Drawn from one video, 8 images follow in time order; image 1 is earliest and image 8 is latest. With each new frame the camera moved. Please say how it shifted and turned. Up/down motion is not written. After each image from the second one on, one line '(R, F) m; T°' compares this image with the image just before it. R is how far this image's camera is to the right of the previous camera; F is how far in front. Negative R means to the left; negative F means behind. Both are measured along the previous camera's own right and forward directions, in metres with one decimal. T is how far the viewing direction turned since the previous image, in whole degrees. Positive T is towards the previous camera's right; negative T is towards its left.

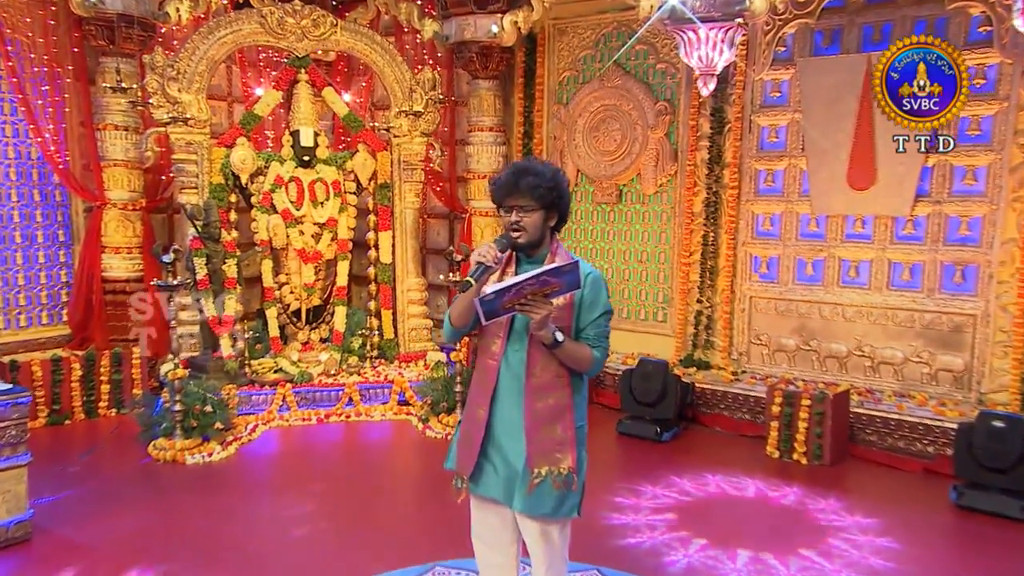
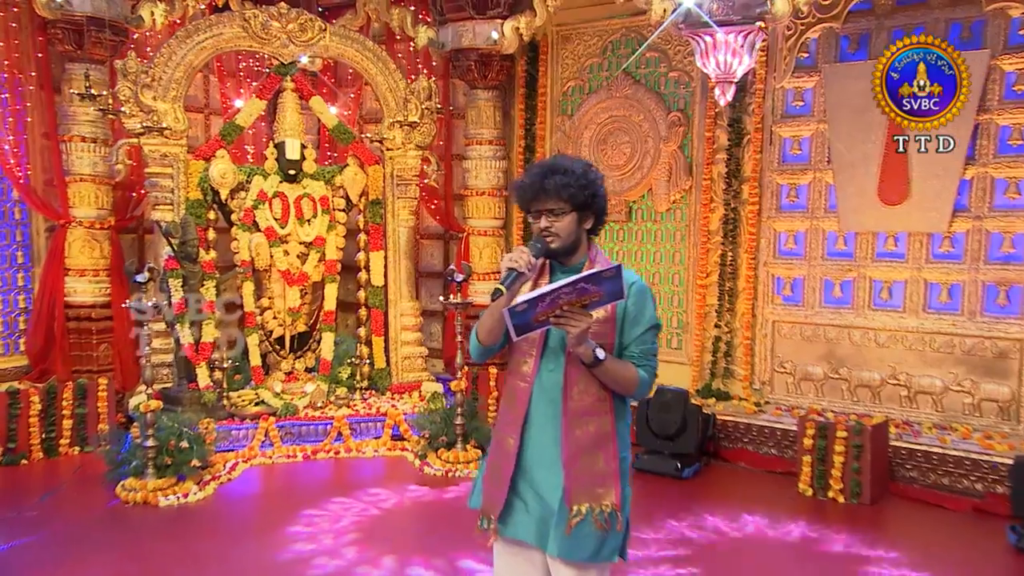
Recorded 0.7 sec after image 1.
(-0.1, +0.4) m; +1°
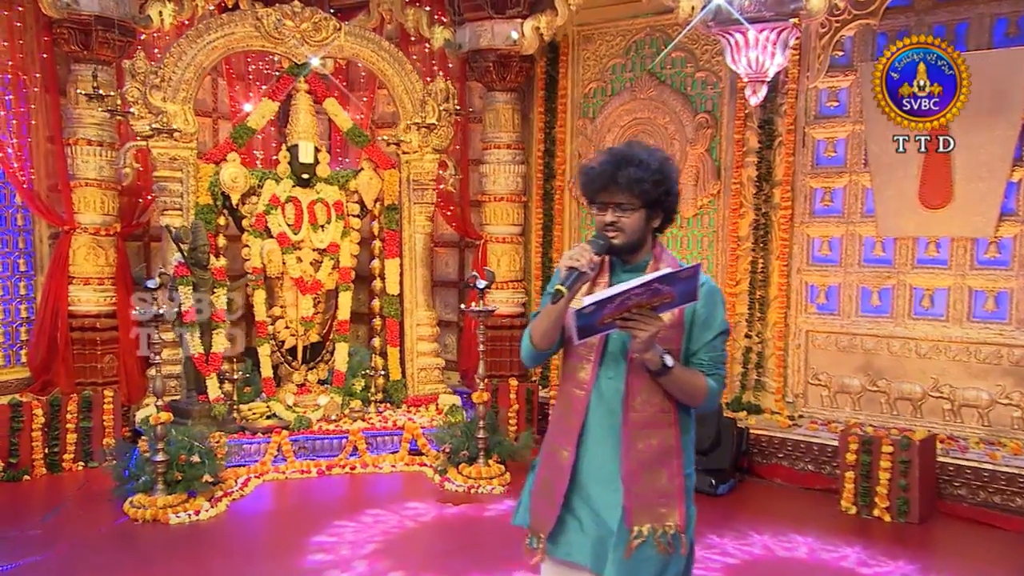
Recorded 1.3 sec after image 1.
(-0.1, +0.2) m; 0°
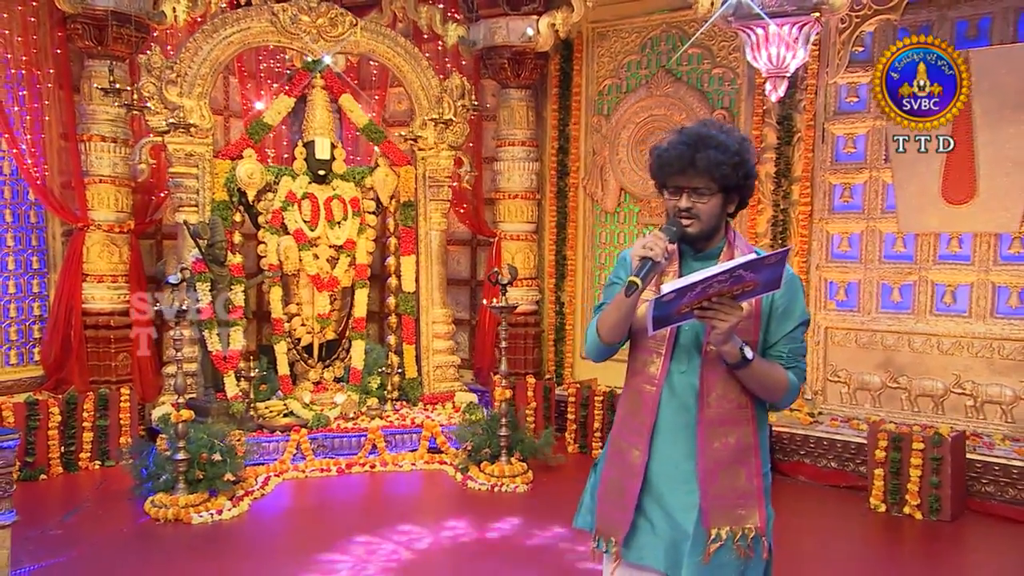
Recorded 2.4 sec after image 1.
(-0.1, 0.0) m; 0°
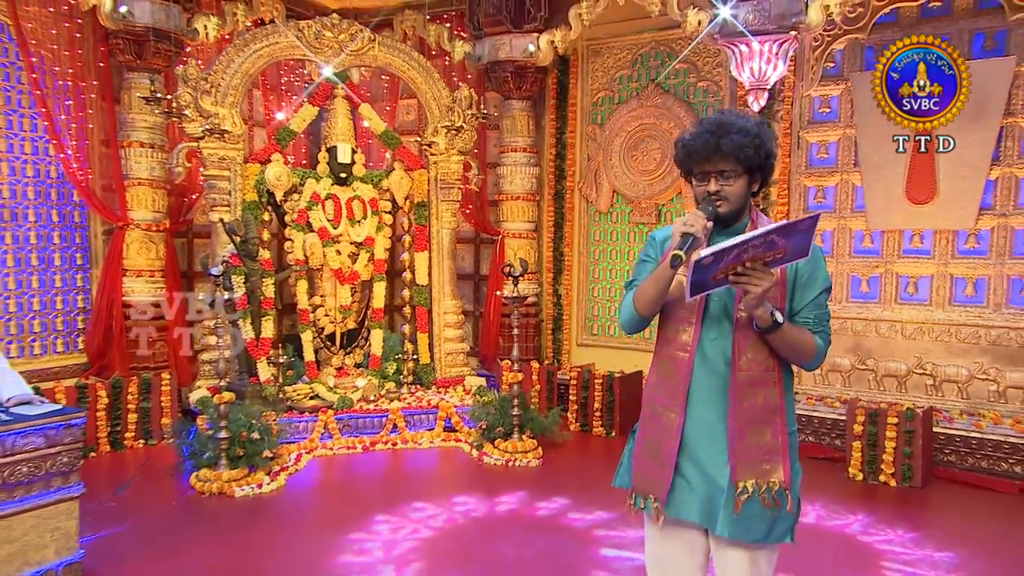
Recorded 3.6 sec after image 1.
(-0.1, -0.4) m; +1°
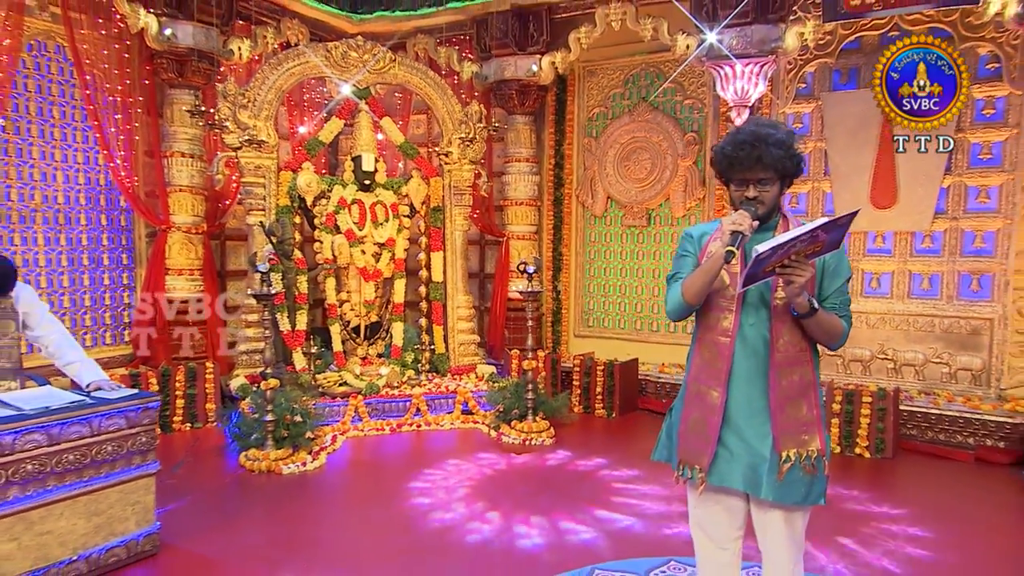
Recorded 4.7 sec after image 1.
(-0.2, -0.5) m; +2°
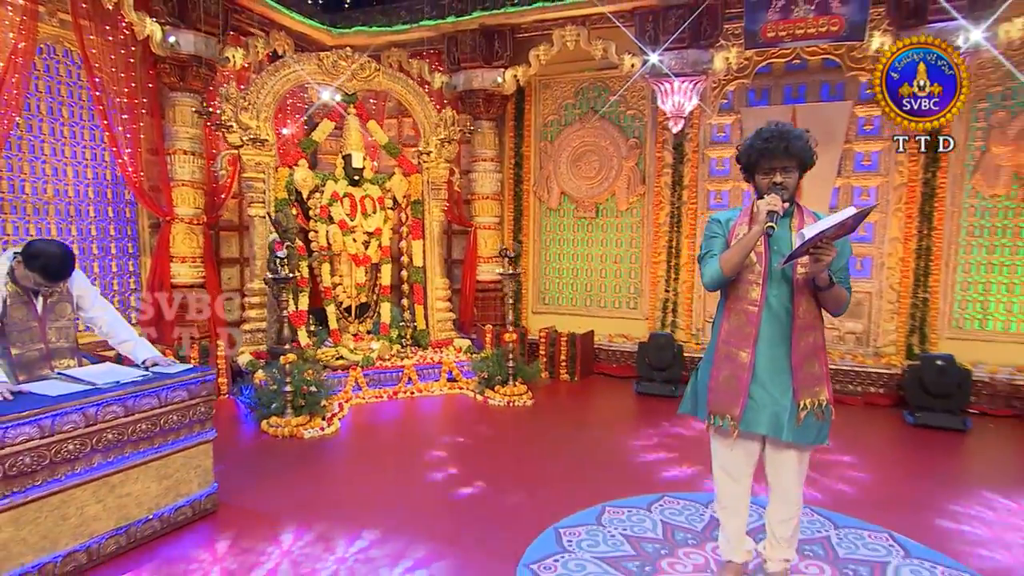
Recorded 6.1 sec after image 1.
(-0.7, -0.8) m; +8°
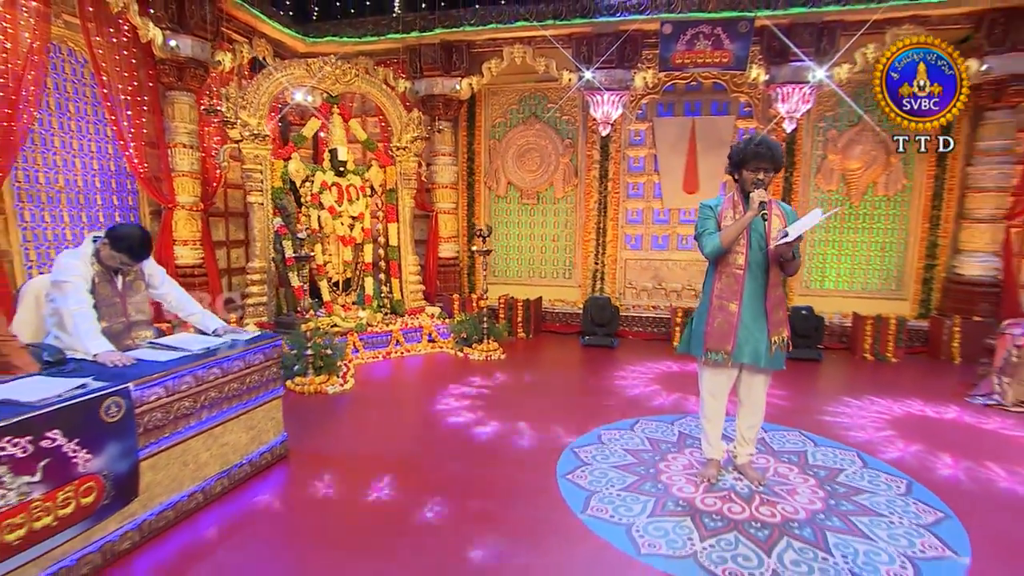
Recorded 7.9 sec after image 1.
(-1.5, -1.1) m; +14°
